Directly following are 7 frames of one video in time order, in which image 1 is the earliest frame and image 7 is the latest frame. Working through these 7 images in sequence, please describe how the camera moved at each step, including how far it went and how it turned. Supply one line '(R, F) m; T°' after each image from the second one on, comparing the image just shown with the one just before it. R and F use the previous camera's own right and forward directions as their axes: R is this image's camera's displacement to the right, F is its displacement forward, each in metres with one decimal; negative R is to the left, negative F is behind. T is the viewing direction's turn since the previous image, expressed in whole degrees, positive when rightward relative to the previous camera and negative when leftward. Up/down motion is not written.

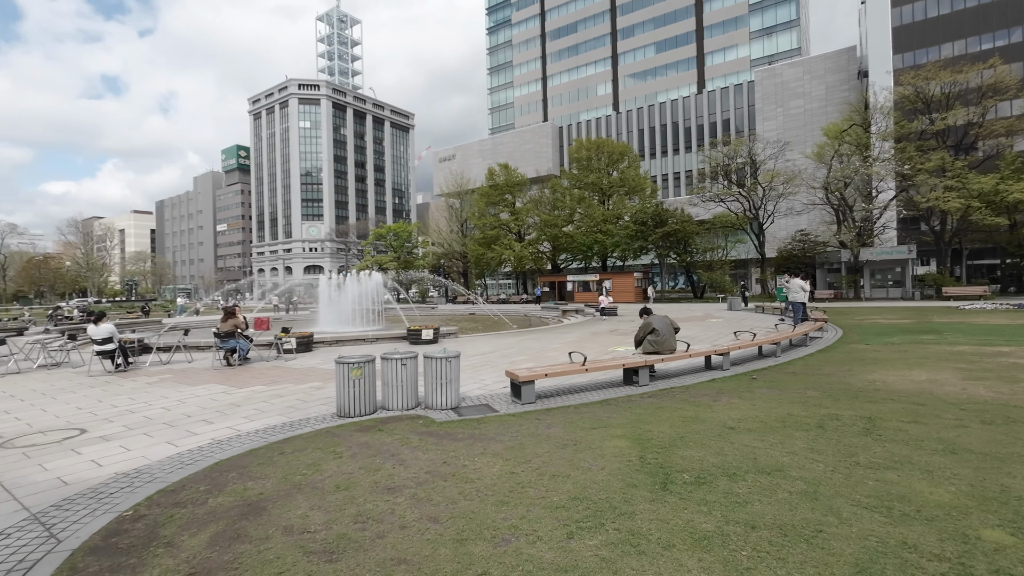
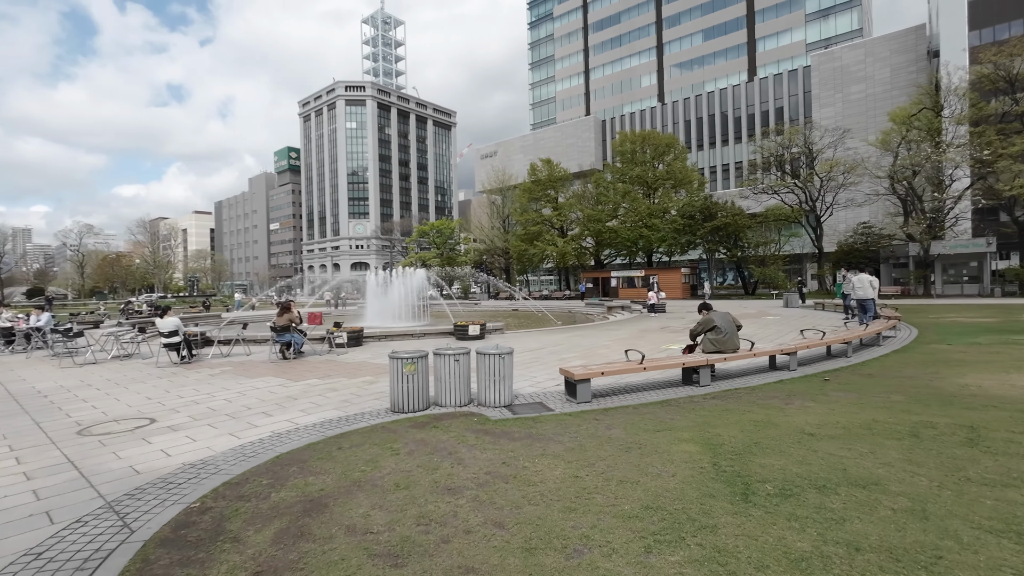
(-0.2, +0.2) m; -5°
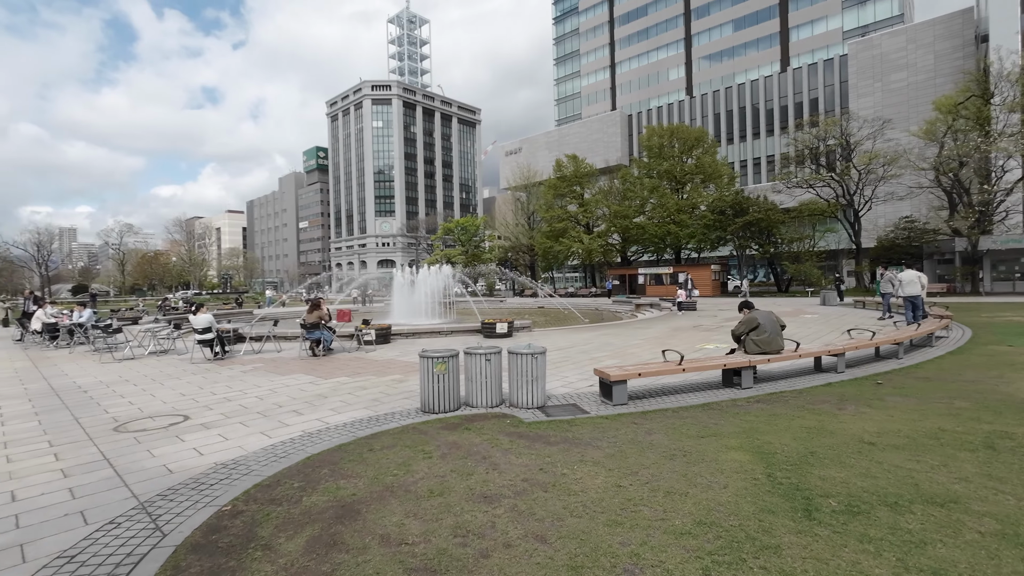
(-0.1, +0.2) m; -3°
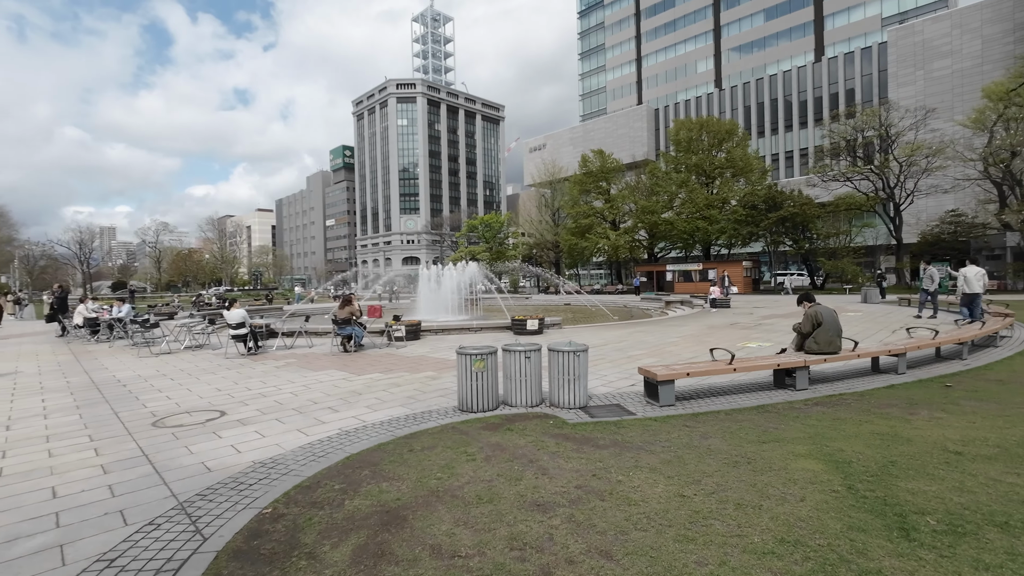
(-0.2, +0.3) m; -3°
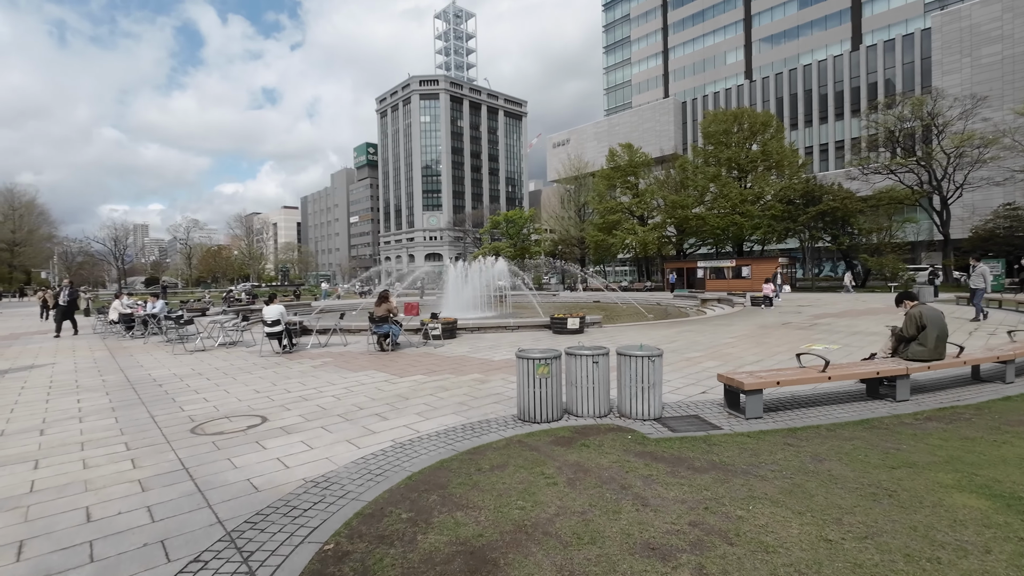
(-0.5, +0.6) m; -2°
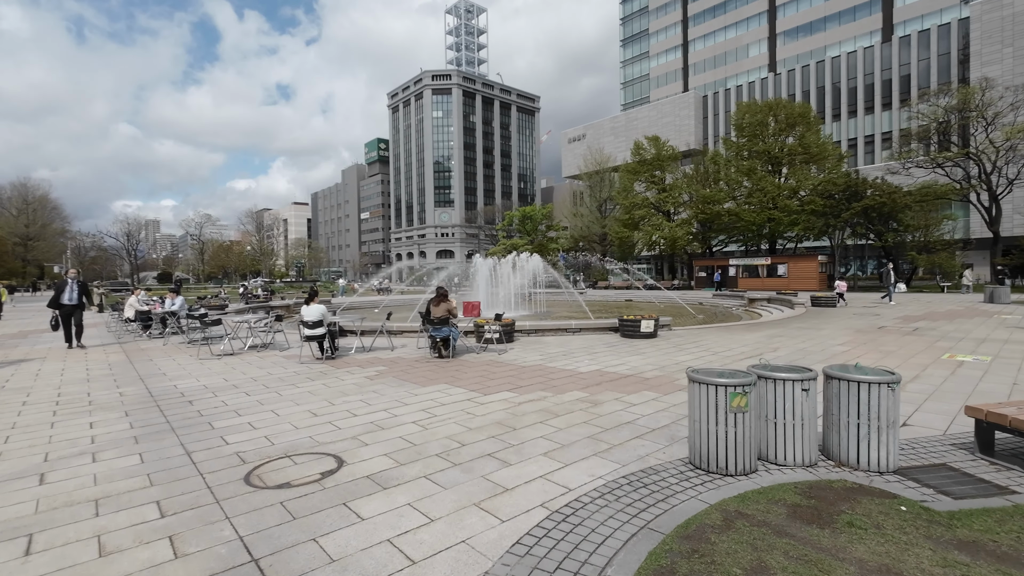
(-1.4, +1.5) m; -1°
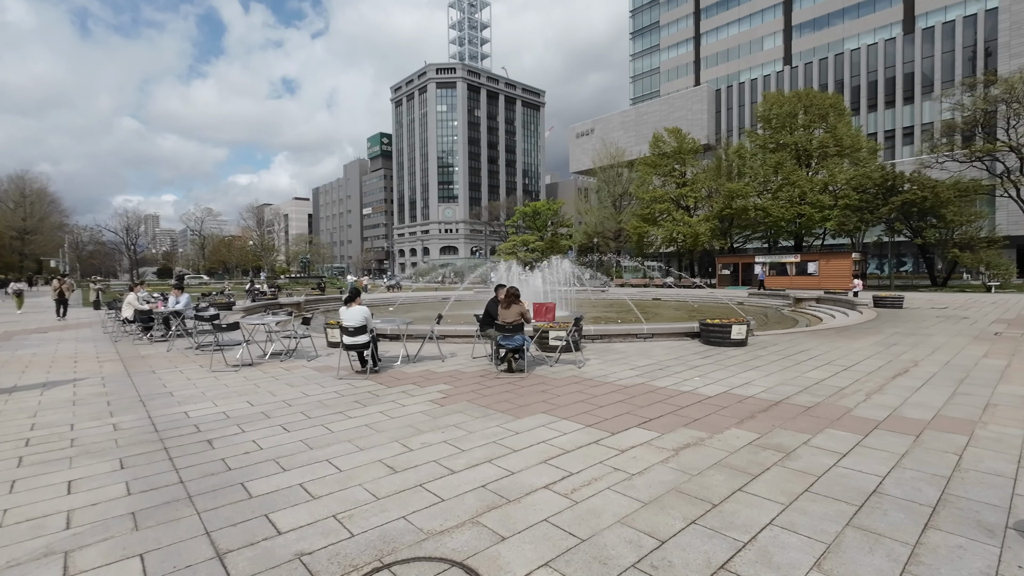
(-1.3, +1.7) m; 0°
